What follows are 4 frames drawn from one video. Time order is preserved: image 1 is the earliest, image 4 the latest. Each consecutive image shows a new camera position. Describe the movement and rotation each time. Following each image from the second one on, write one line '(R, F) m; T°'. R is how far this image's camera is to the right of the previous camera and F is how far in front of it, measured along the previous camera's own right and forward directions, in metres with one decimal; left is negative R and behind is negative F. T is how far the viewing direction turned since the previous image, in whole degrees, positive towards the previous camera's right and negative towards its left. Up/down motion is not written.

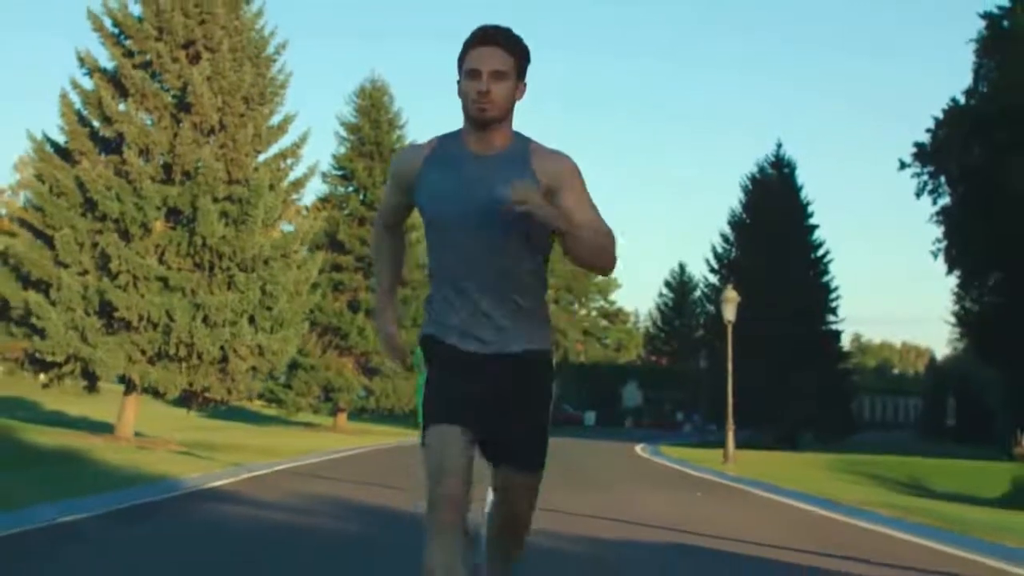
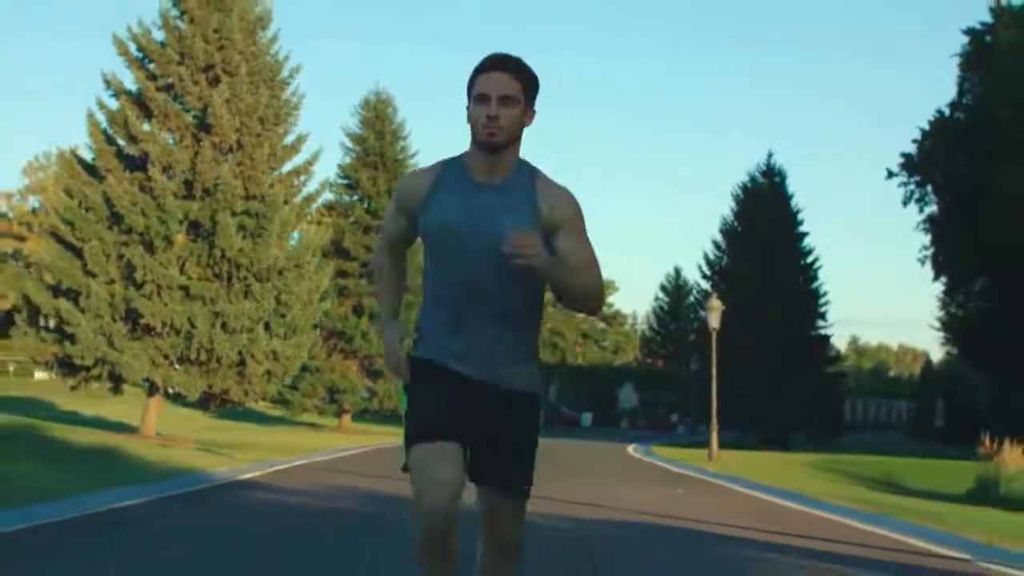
(0.0, -1.7) m; 0°
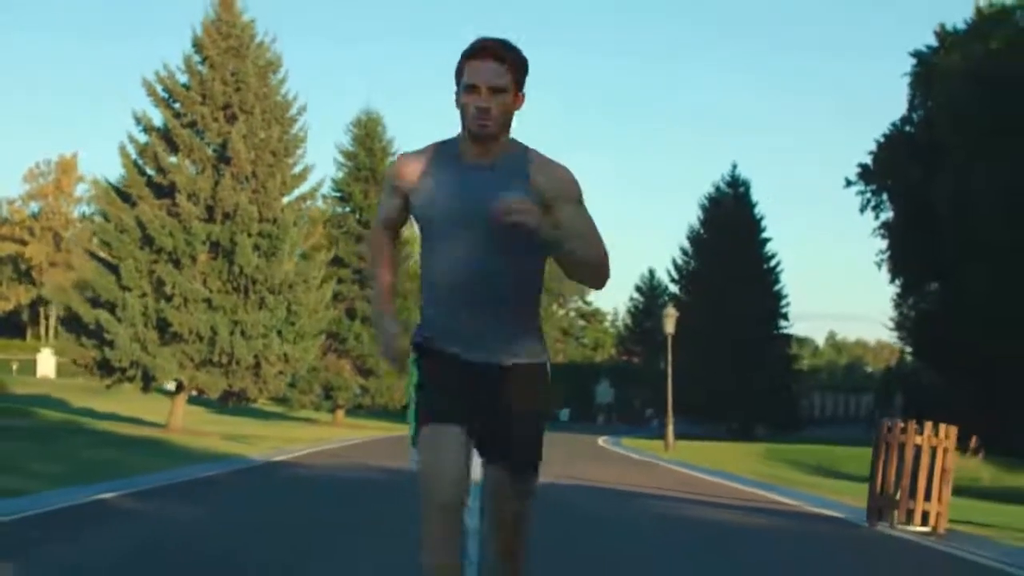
(0.0, -3.8) m; +1°
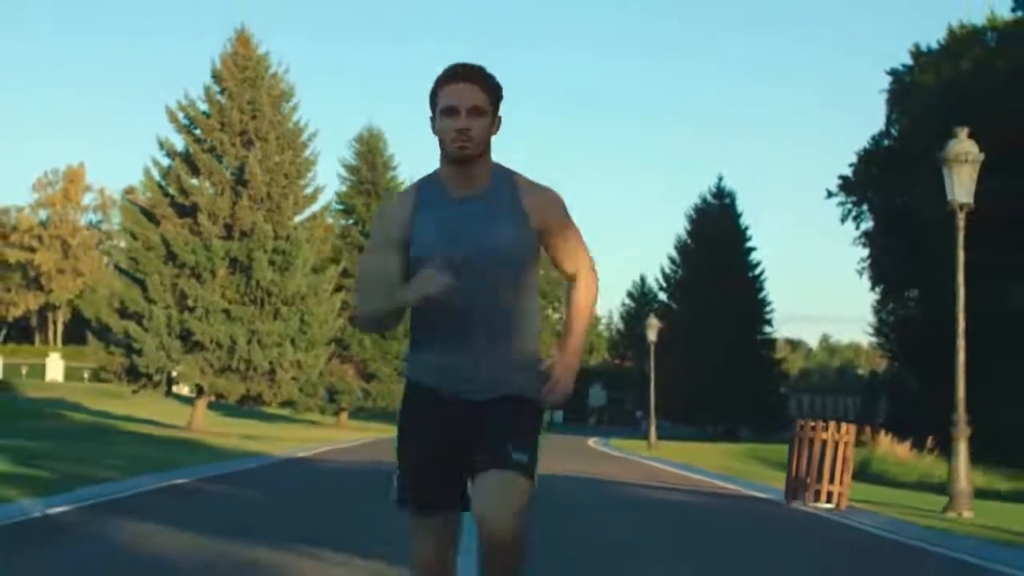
(0.0, -2.6) m; 0°
